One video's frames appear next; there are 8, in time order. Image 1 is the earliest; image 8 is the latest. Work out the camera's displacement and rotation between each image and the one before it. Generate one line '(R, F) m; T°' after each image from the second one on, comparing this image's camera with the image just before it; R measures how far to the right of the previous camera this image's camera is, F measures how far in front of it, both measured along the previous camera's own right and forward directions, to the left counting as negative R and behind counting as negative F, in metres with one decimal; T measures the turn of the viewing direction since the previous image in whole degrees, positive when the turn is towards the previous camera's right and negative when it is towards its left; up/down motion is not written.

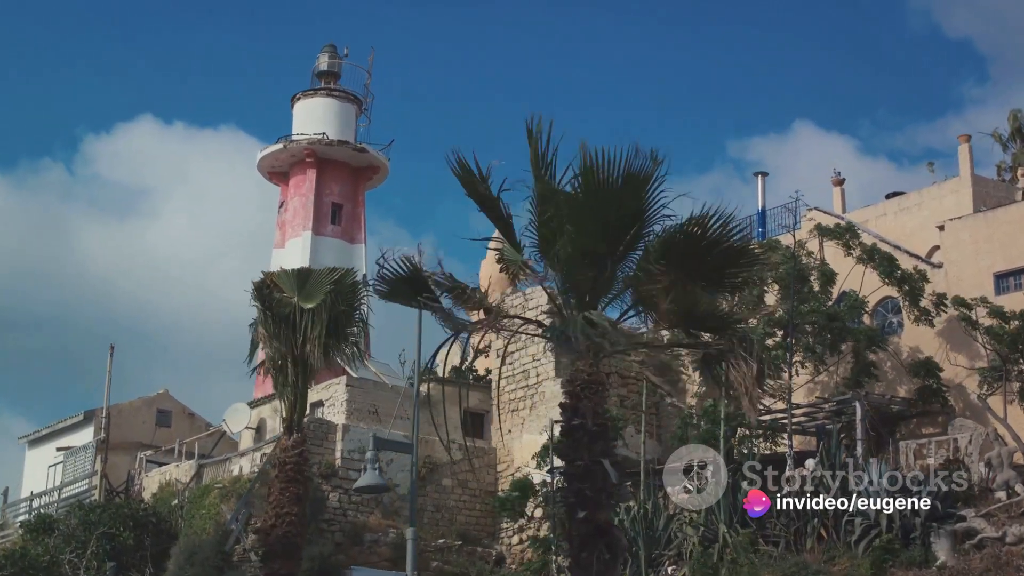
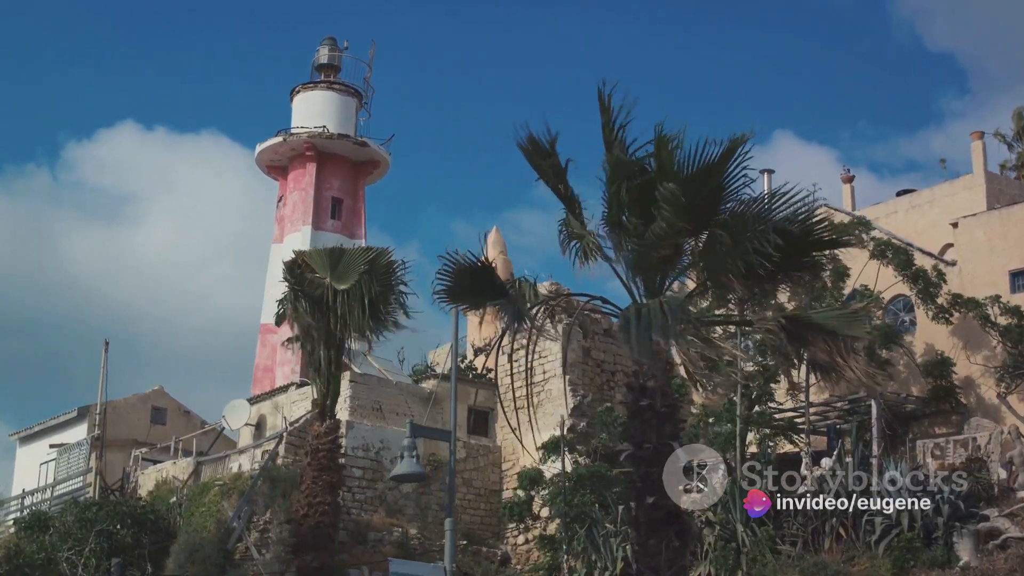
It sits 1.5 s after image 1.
(-0.5, +0.4) m; +1°
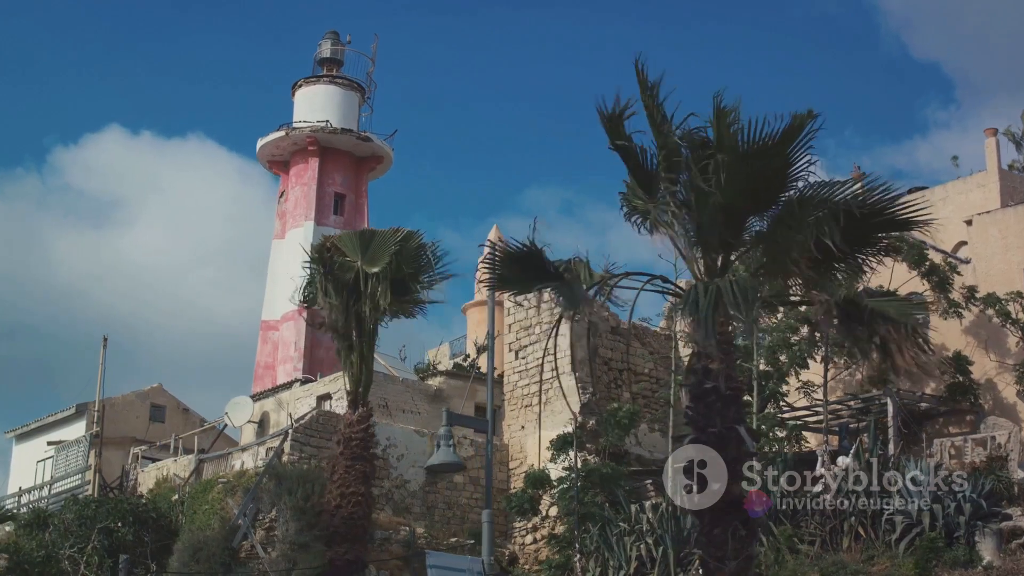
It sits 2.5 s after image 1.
(-0.4, +0.3) m; +1°
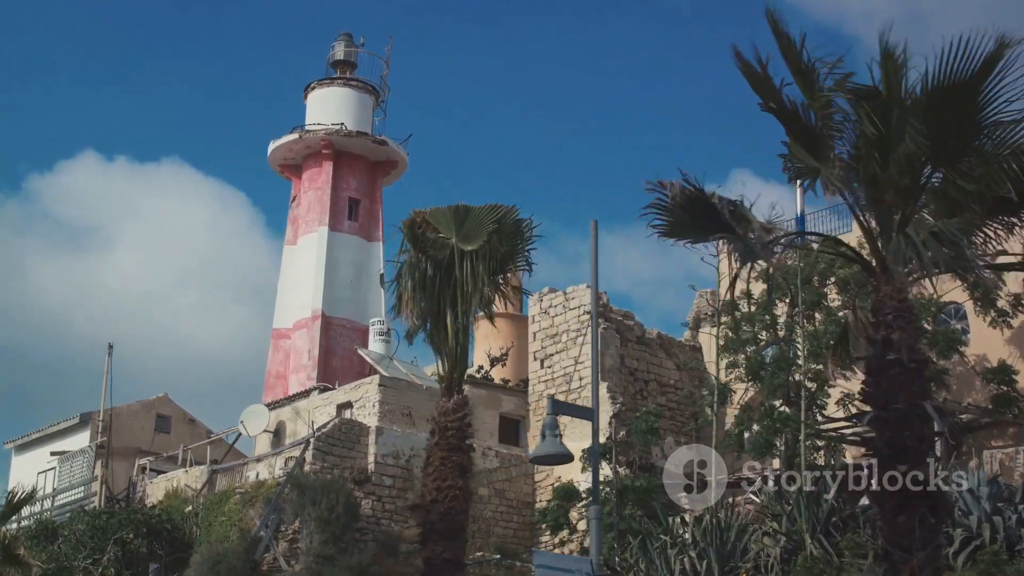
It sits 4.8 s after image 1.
(-0.9, +0.7) m; +1°
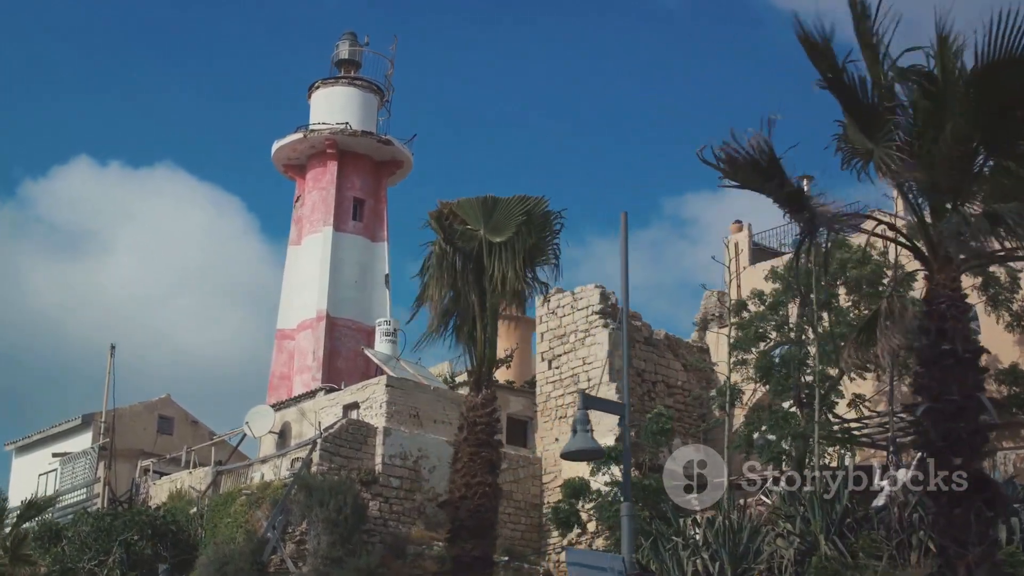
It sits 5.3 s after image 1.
(-0.2, +0.2) m; 0°
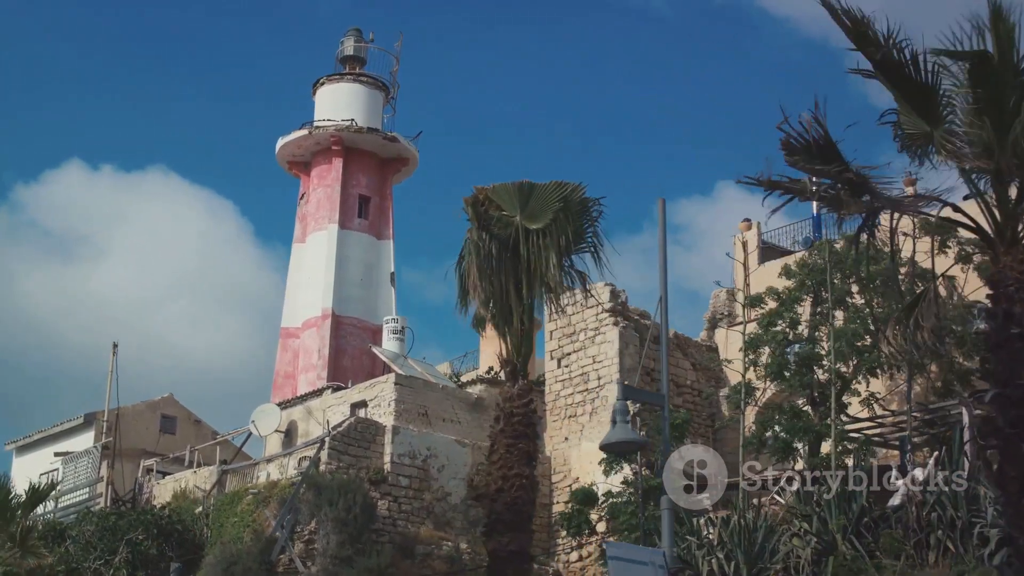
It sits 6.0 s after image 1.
(-0.3, +0.2) m; 0°
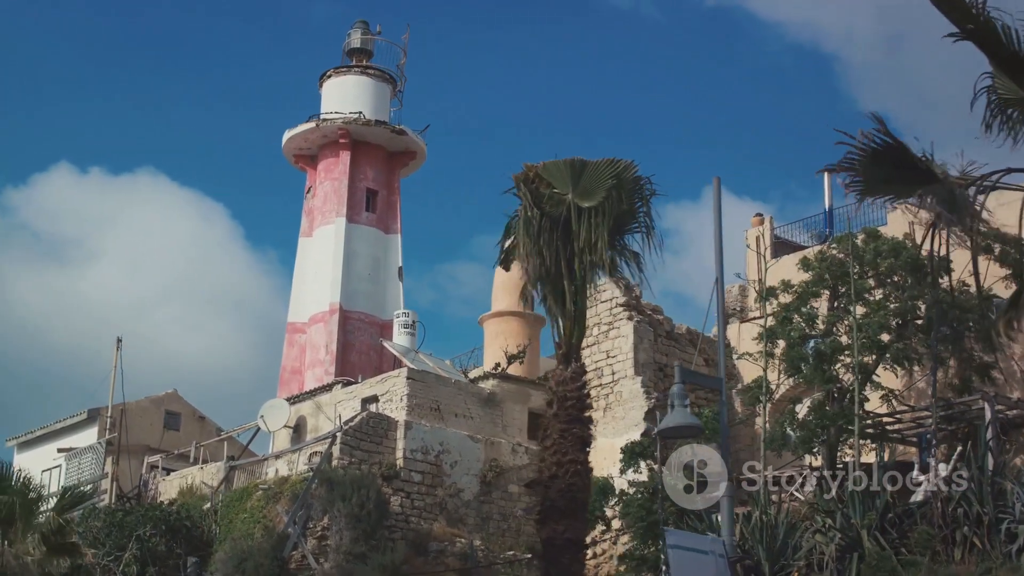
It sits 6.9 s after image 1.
(-0.4, +0.3) m; 0°
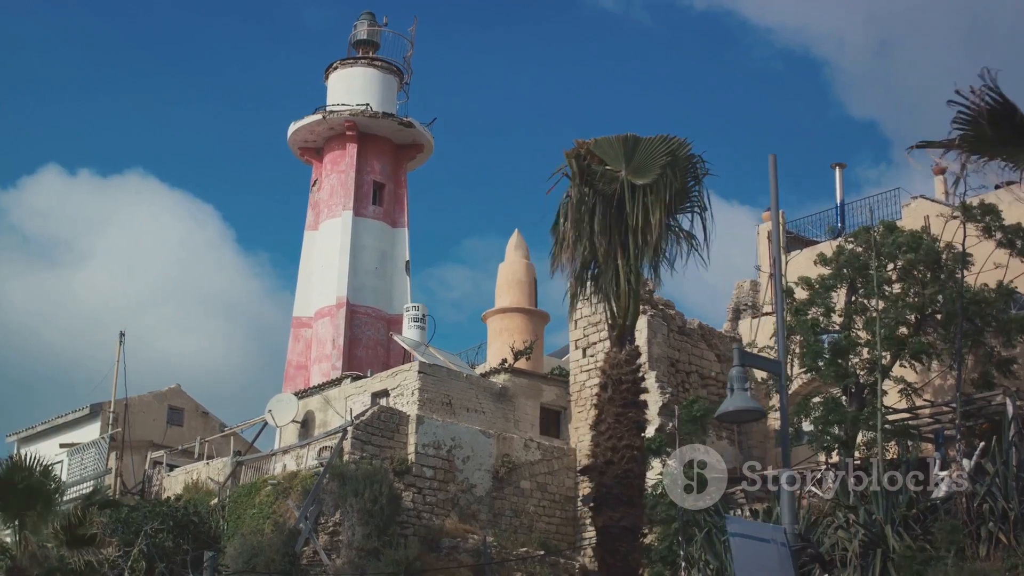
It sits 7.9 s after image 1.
(-0.4, +0.3) m; 0°
